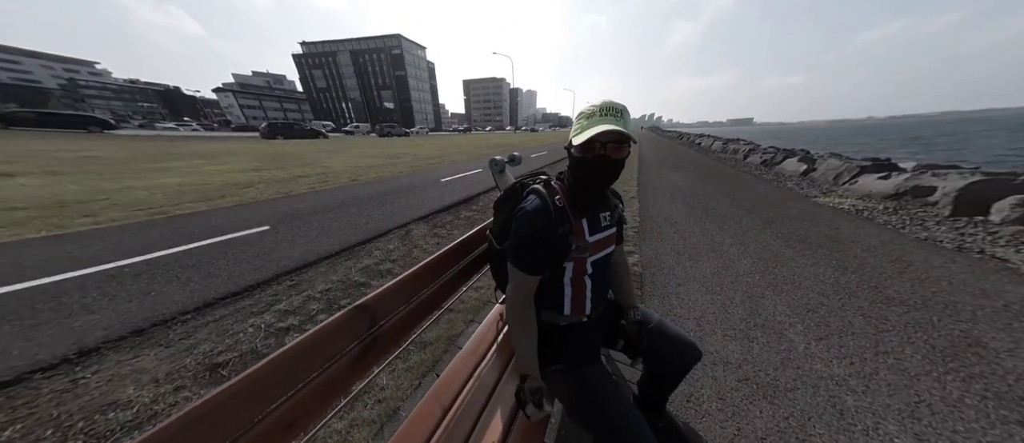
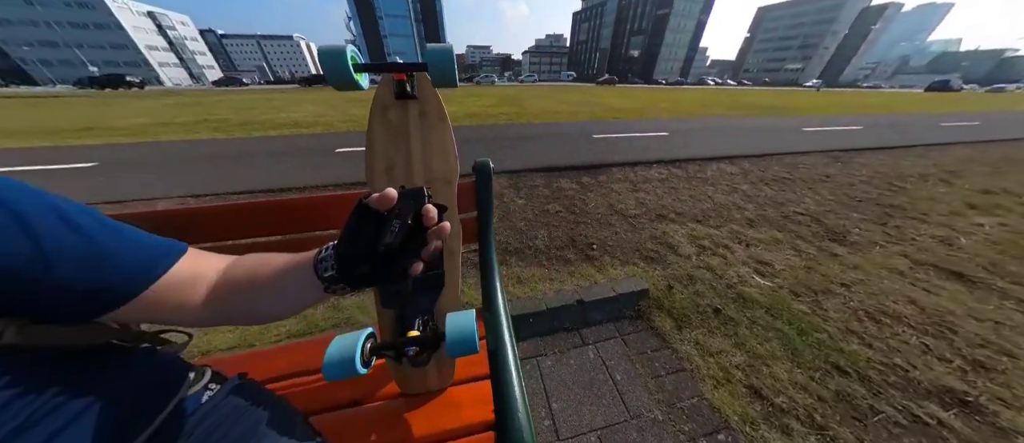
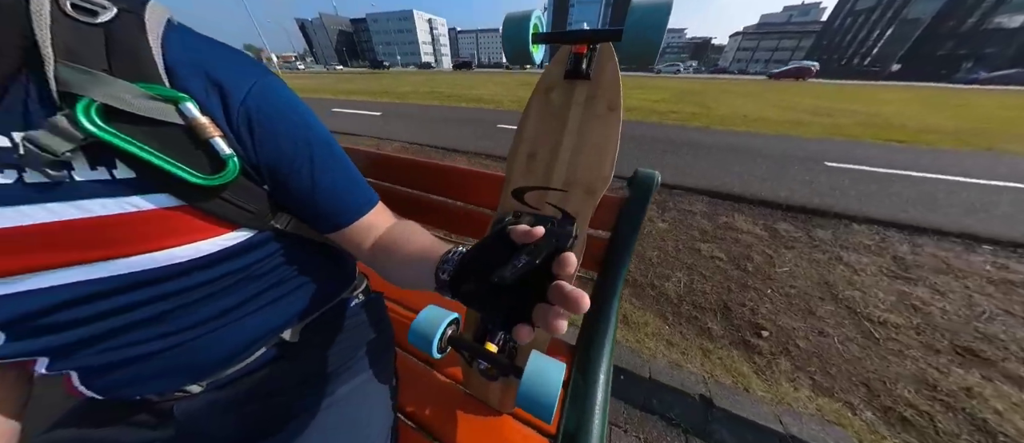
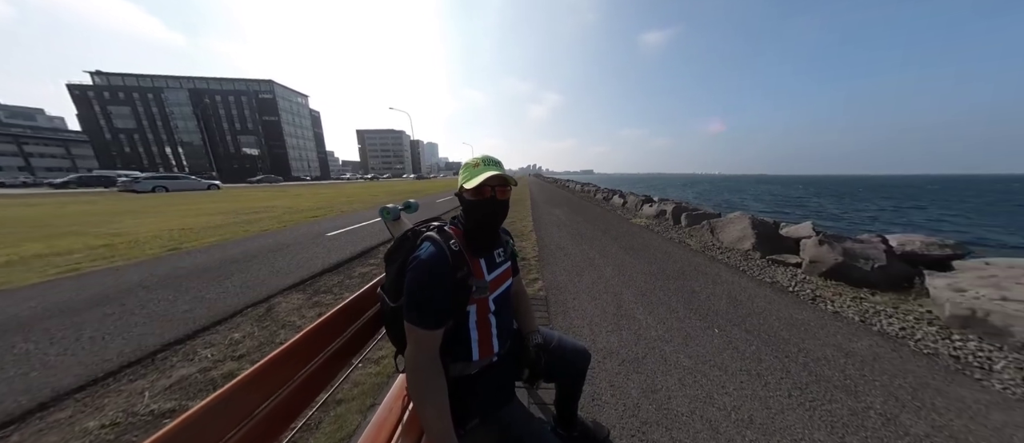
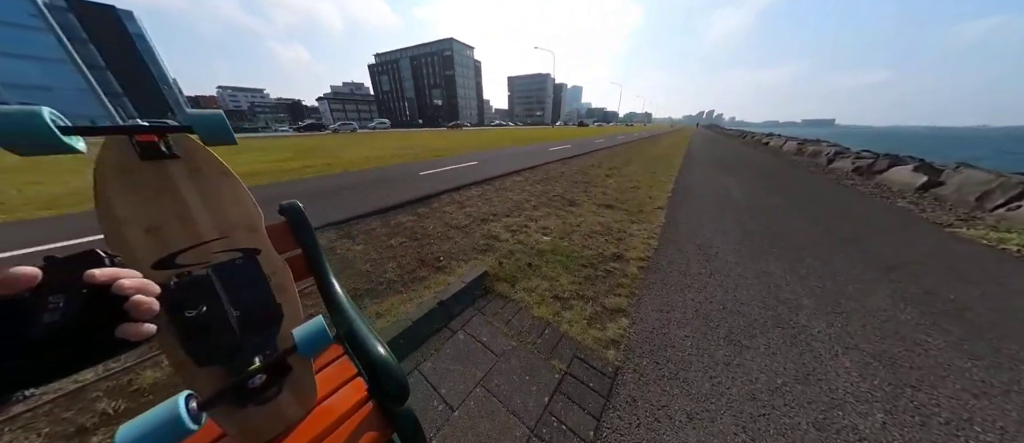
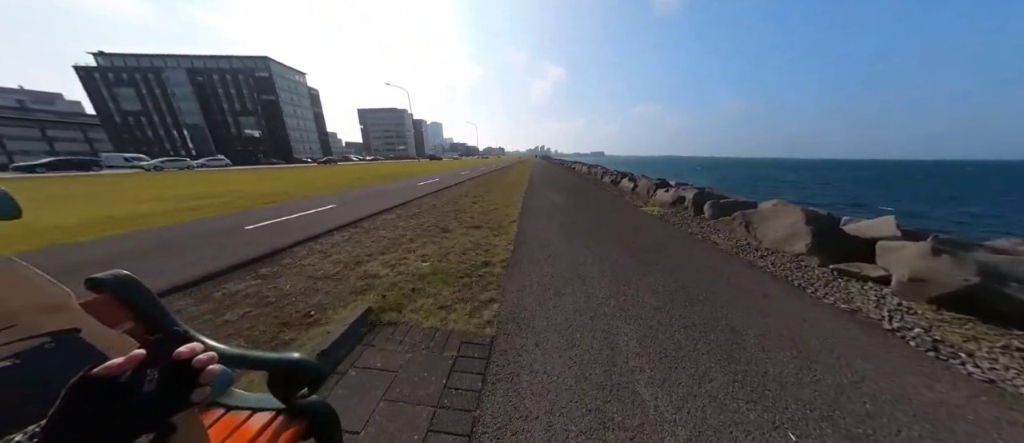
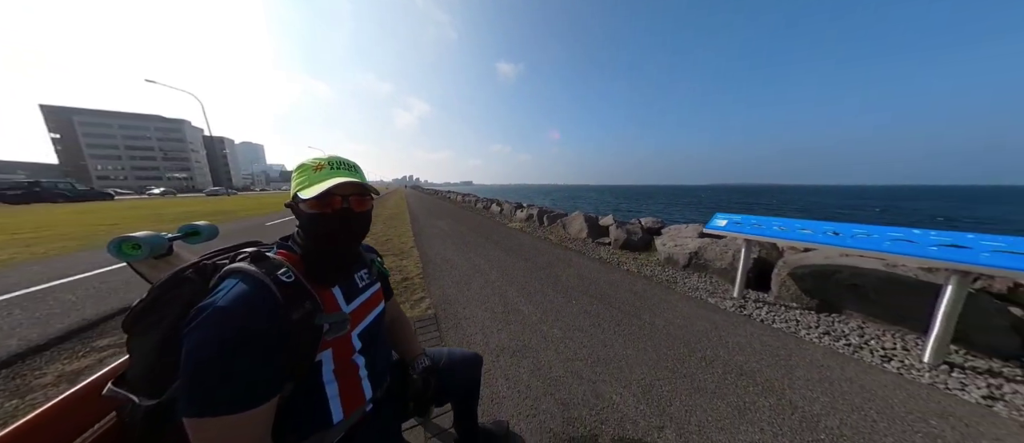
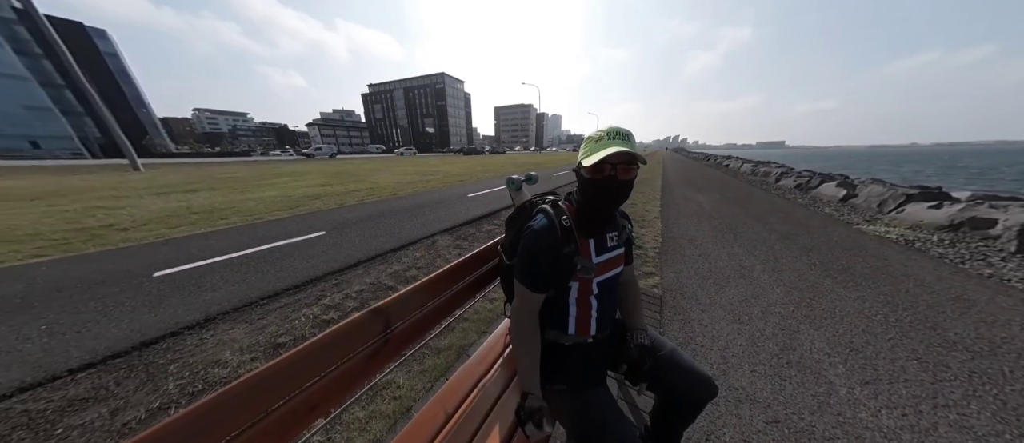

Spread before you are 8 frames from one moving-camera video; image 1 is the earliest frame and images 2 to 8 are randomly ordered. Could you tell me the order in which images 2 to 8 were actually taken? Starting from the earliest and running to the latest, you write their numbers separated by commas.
8, 4, 7, 6, 5, 2, 3
